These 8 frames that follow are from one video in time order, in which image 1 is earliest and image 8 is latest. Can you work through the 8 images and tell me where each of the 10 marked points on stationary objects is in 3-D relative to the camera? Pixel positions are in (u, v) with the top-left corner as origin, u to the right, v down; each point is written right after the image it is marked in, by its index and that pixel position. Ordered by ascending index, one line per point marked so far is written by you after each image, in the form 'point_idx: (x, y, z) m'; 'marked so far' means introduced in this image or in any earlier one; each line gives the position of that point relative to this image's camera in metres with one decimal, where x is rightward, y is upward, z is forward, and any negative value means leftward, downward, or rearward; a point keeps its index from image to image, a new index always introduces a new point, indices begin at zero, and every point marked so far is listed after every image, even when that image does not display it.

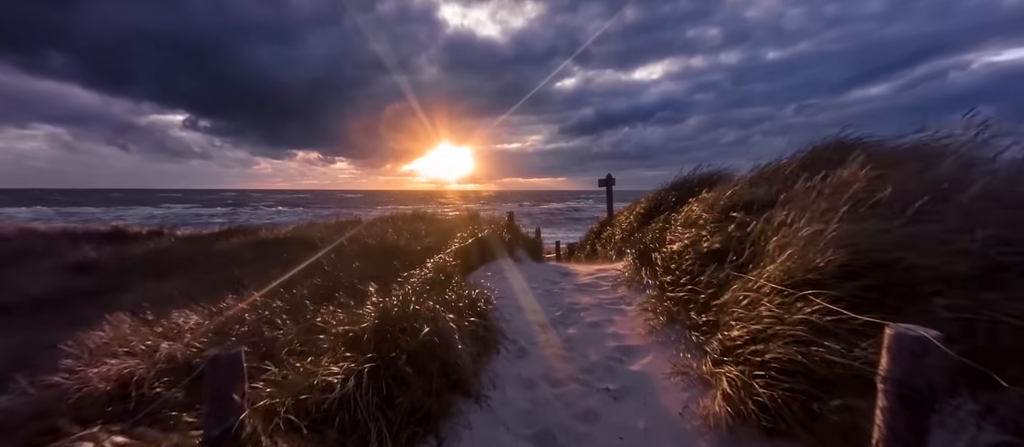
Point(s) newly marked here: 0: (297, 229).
0: (-9.5, -0.3, +16.4) m
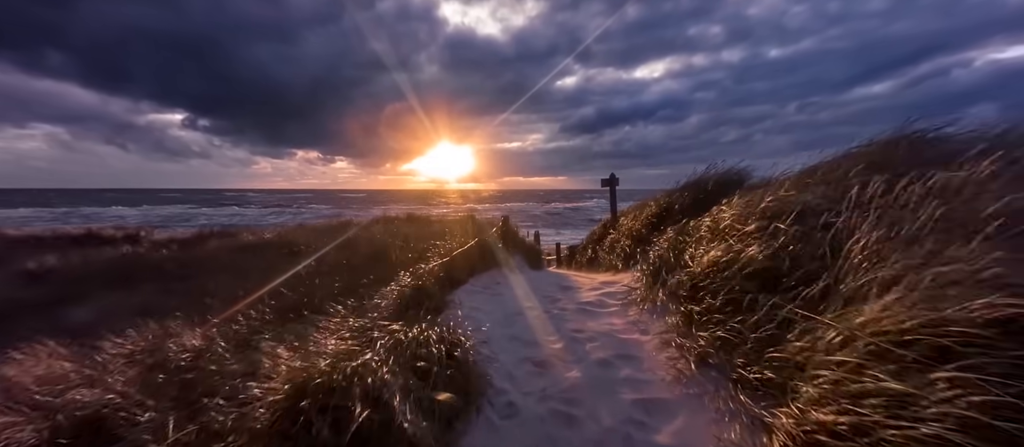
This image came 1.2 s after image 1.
0: (-9.6, -0.4, +15.5) m
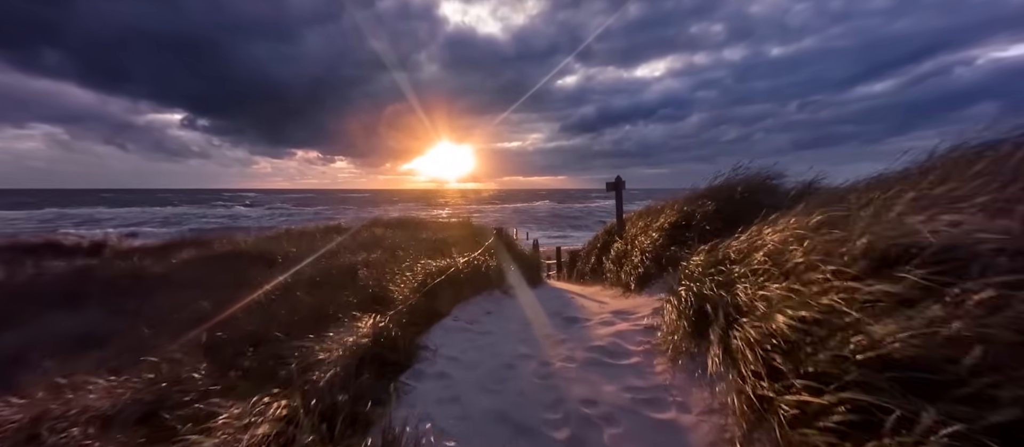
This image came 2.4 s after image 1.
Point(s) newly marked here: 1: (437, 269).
0: (-9.7, -0.6, +14.5) m
1: (-1.3, -0.8, +6.6) m
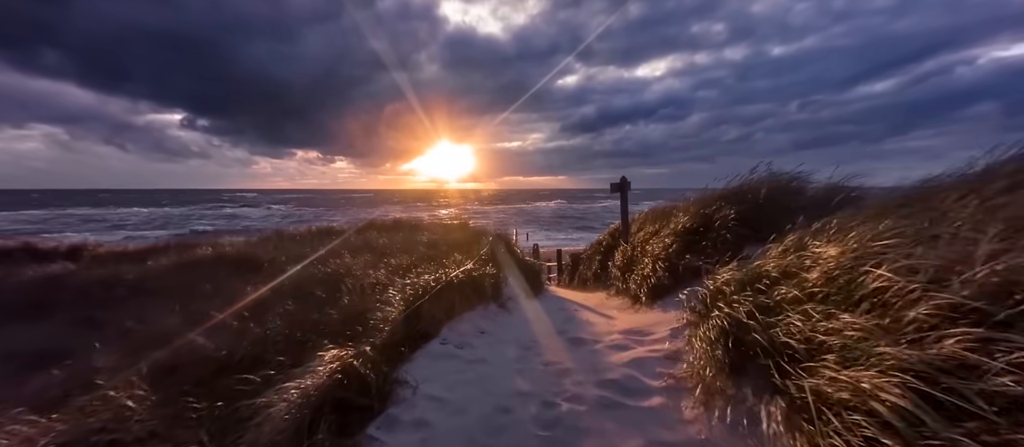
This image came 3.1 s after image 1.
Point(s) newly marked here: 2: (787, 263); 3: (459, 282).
0: (-9.7, -0.7, +13.8) m
1: (-1.4, -0.9, +6.0) m
2: (+2.5, -0.4, +3.4) m
3: (-0.8, -0.9, +5.7) m
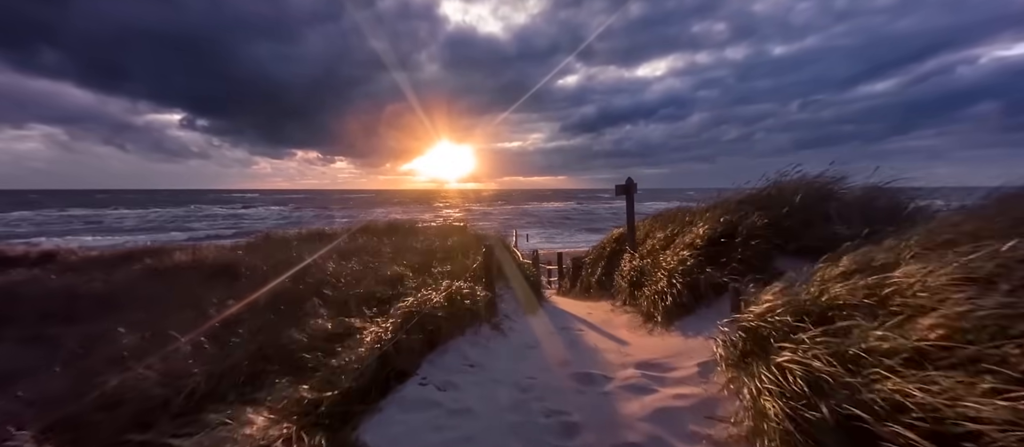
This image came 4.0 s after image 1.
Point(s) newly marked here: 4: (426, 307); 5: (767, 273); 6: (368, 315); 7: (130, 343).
0: (-9.7, -0.8, +13.1) m
1: (-1.4, -1.1, +5.2) m
2: (+2.4, -0.5, +2.6) m
3: (-0.9, -1.0, +4.9) m
4: (-1.1, -1.0, +4.7) m
5: (+3.3, -0.6, +4.8) m
6: (-2.2, -1.4, +5.7) m
7: (-6.5, -2.0, +6.3) m
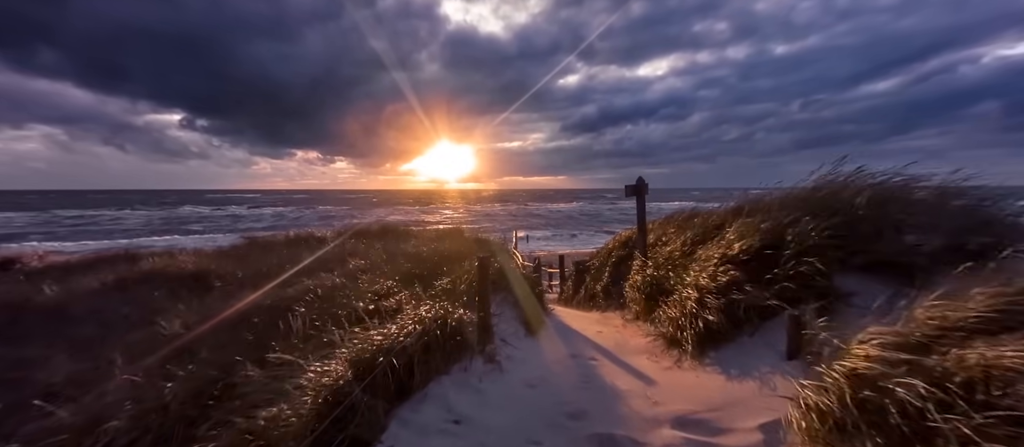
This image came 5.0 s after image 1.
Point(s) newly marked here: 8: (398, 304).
0: (-9.7, -1.0, +12.2) m
1: (-1.4, -1.2, +4.3) m
2: (+2.4, -0.6, +1.7) m
3: (-0.9, -1.1, +4.0) m
4: (-1.1, -1.2, +3.8) m
5: (+3.3, -0.7, +3.8) m
6: (-2.2, -1.5, +4.7) m
7: (-6.5, -2.1, +5.4) m
8: (-1.8, -1.2, +5.8) m
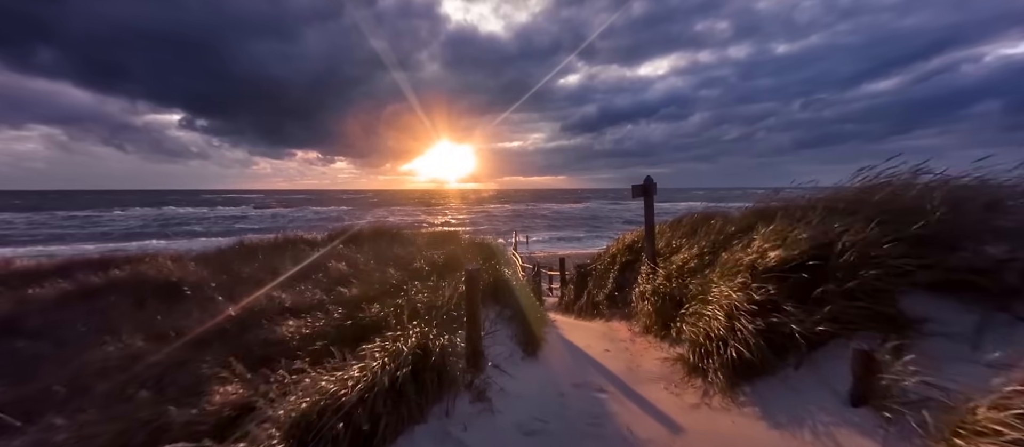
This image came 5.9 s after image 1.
0: (-9.8, -1.0, +11.4) m
1: (-1.5, -1.3, +3.6) m
2: (+2.4, -0.7, +0.9) m
3: (-0.9, -1.2, +3.3) m
4: (-1.2, -1.2, +3.1) m
5: (+3.2, -0.8, +3.1) m
6: (-2.3, -1.5, +4.0) m
7: (-6.5, -2.2, +4.6) m
8: (-1.8, -1.3, +5.1) m
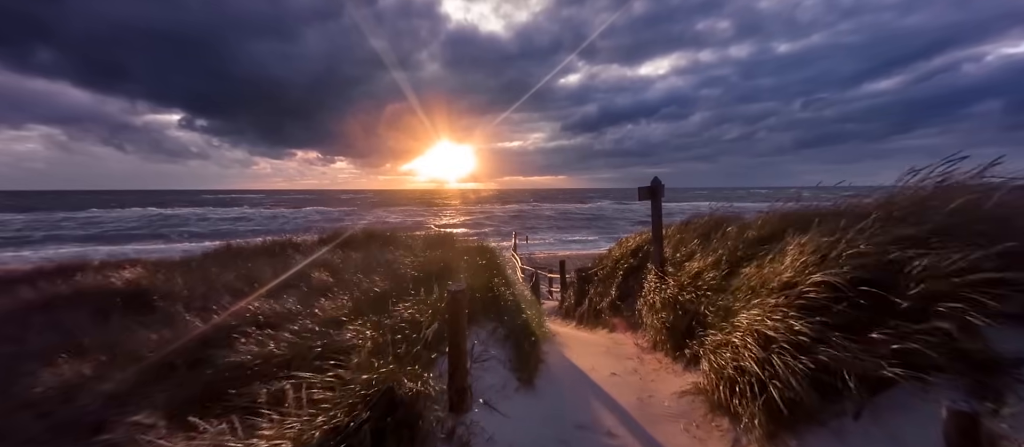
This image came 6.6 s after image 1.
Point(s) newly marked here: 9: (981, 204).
0: (-9.8, -1.1, +10.8) m
1: (-1.6, -1.4, +2.9) m
2: (+2.3, -0.8, +0.3) m
3: (-1.0, -1.3, +2.6) m
4: (-1.3, -1.3, +2.4) m
5: (+3.1, -0.9, +2.4) m
6: (-2.4, -1.7, +3.3) m
7: (-6.6, -2.3, +4.0) m
8: (-1.9, -1.4, +4.4) m
9: (+4.2, +0.2, +3.3) m
